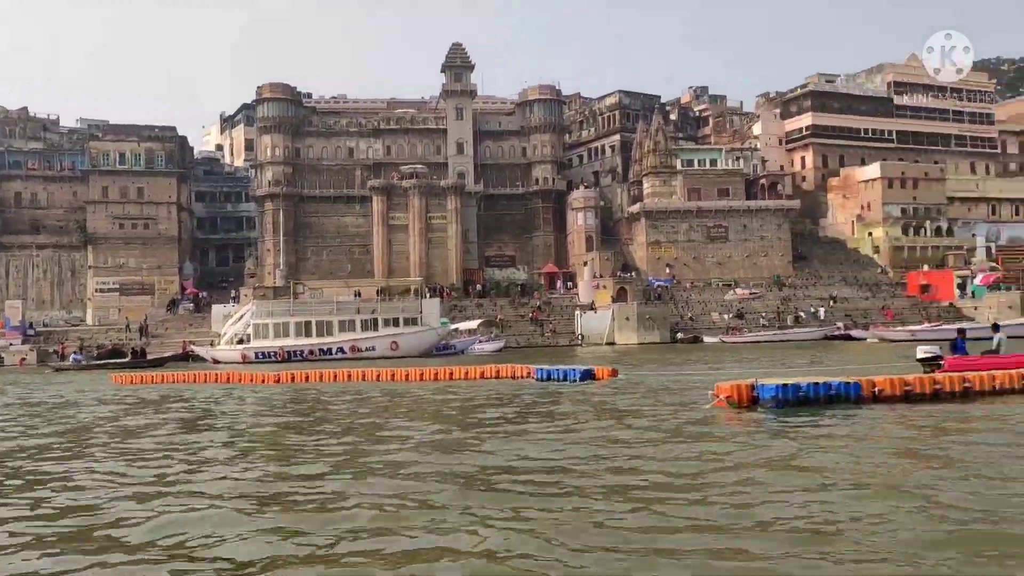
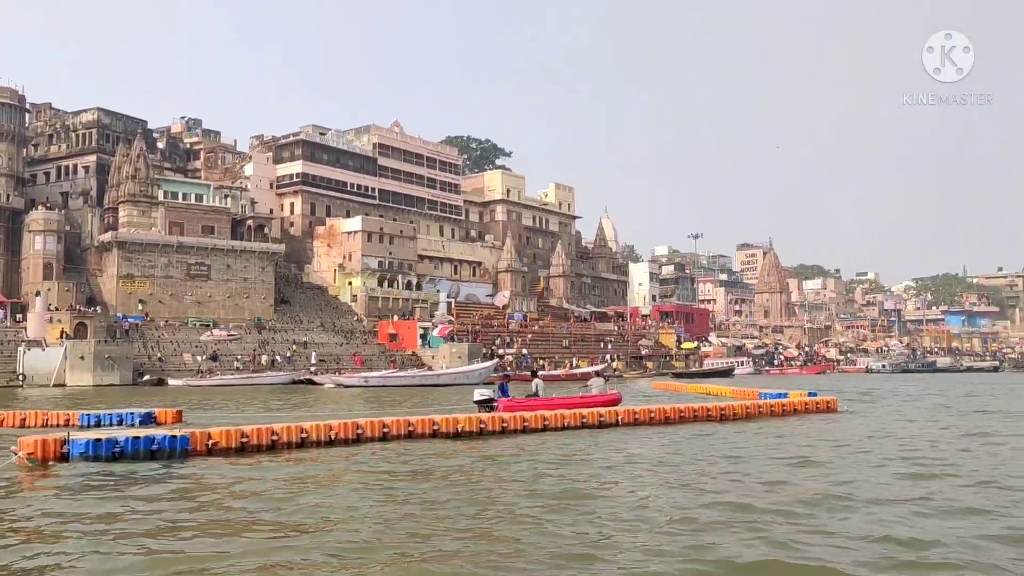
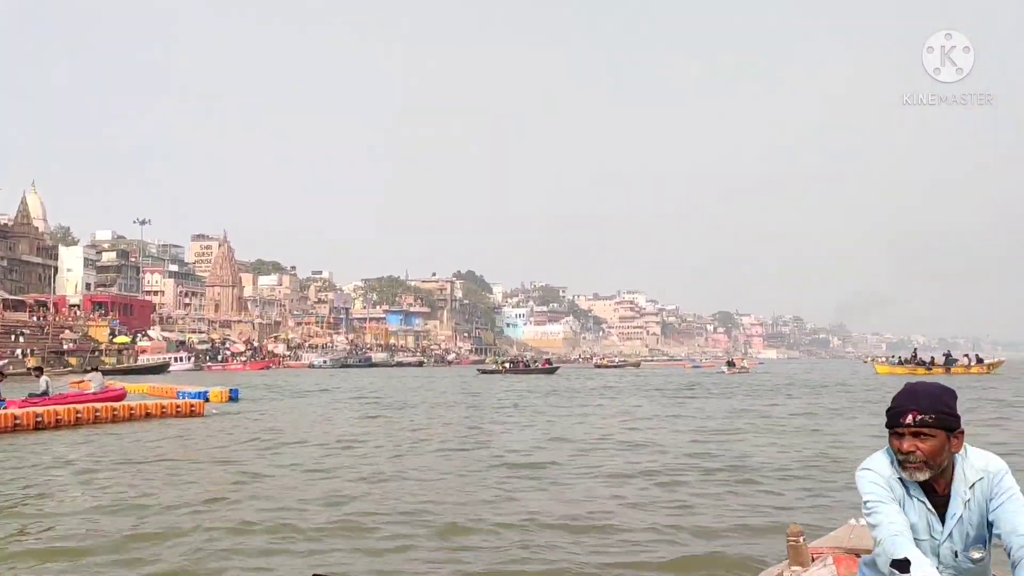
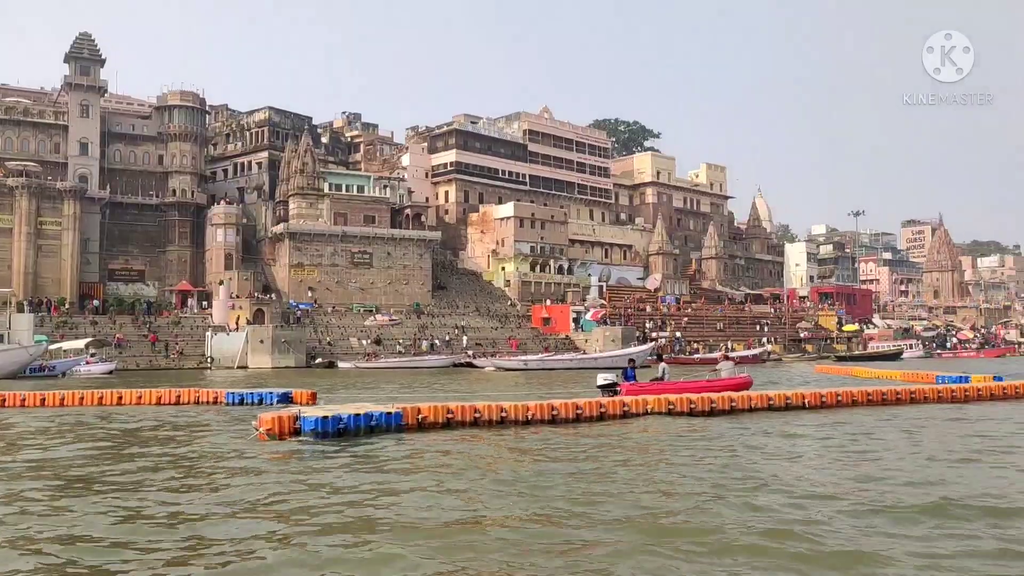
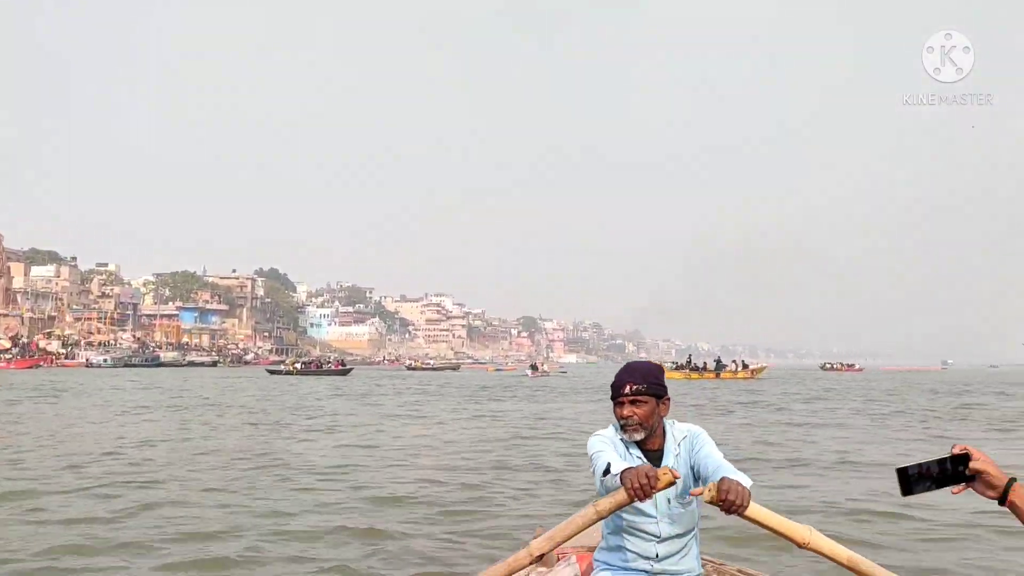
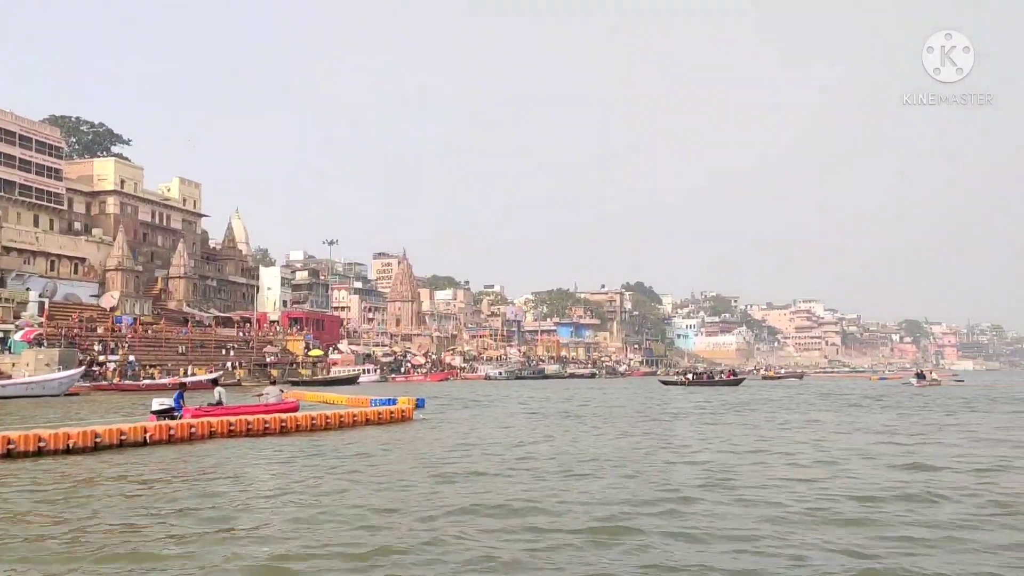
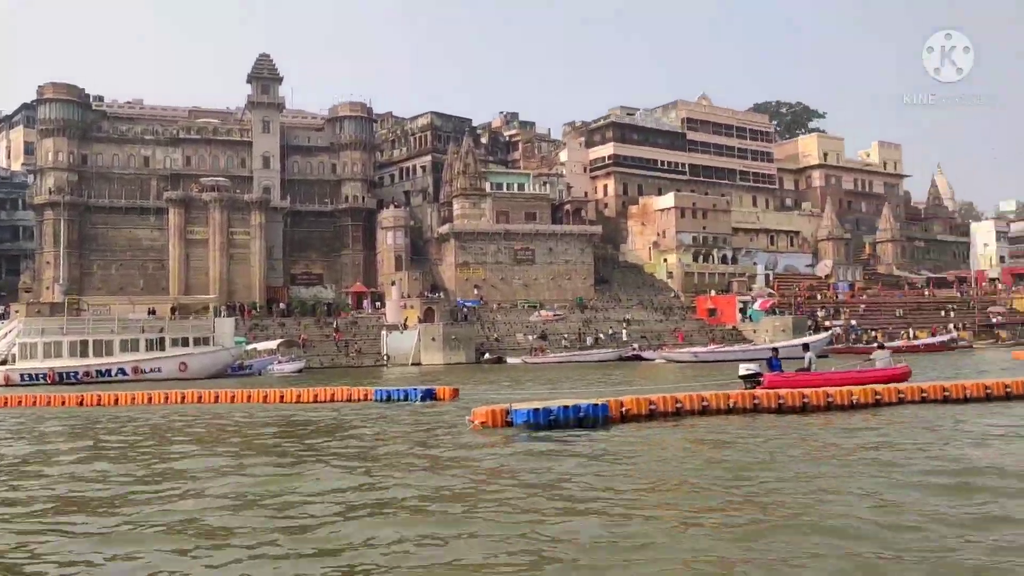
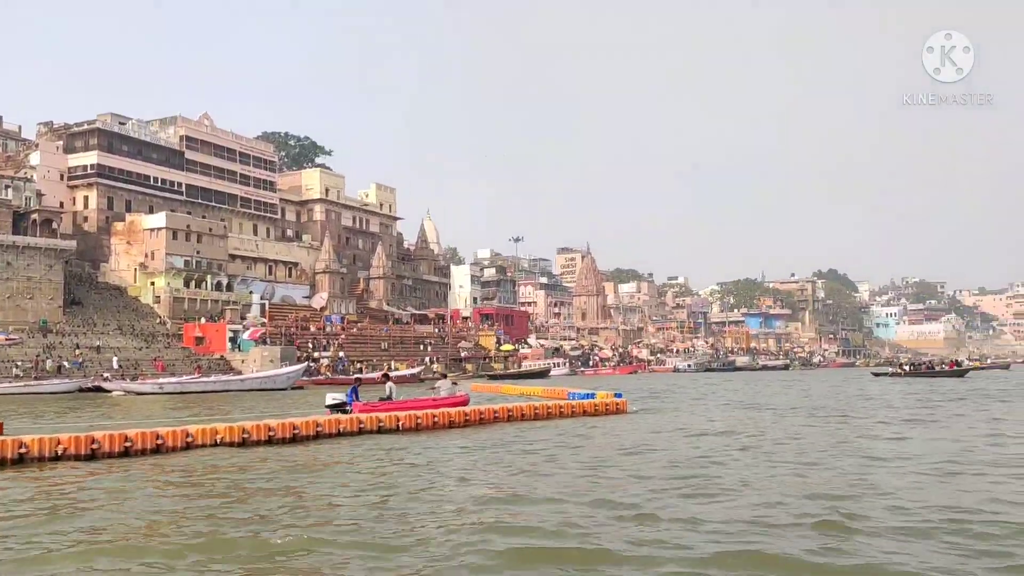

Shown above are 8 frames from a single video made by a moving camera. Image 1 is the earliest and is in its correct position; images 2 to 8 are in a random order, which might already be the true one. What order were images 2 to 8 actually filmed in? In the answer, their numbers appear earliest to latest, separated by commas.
7, 4, 2, 8, 6, 3, 5
